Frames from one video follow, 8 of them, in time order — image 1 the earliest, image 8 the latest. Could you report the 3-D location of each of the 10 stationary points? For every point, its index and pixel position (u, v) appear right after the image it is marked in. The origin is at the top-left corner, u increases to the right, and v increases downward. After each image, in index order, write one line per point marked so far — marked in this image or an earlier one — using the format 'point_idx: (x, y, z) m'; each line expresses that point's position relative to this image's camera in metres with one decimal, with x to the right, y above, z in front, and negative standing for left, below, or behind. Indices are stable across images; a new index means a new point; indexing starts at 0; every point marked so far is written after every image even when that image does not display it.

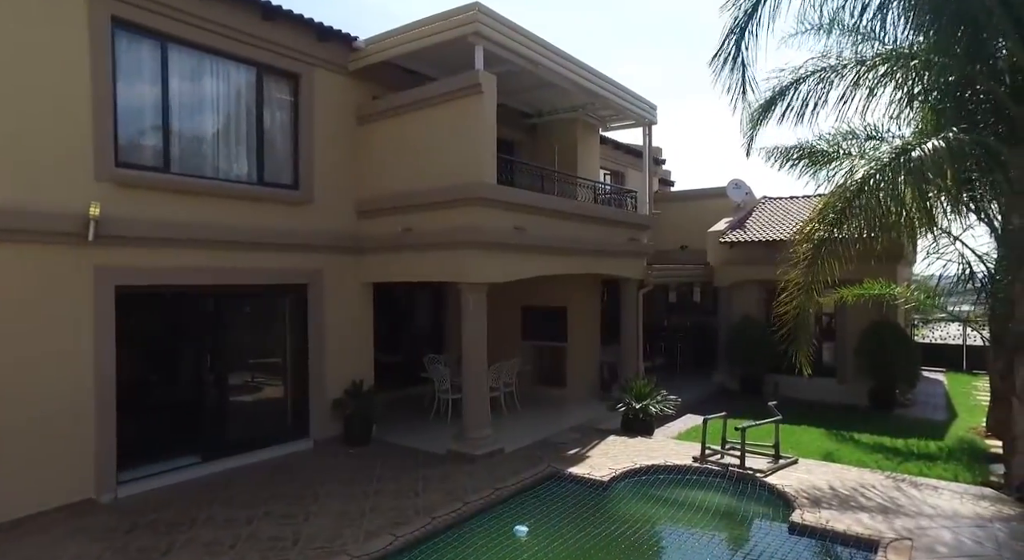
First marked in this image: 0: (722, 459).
0: (+3.3, -2.9, +10.4) m
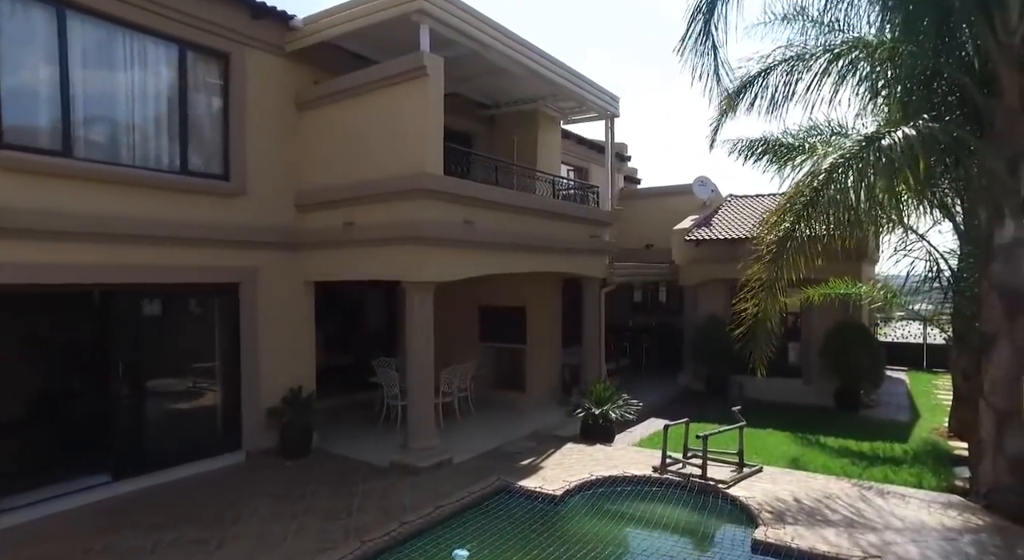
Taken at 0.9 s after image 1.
0: (+2.6, -2.9, +9.8) m
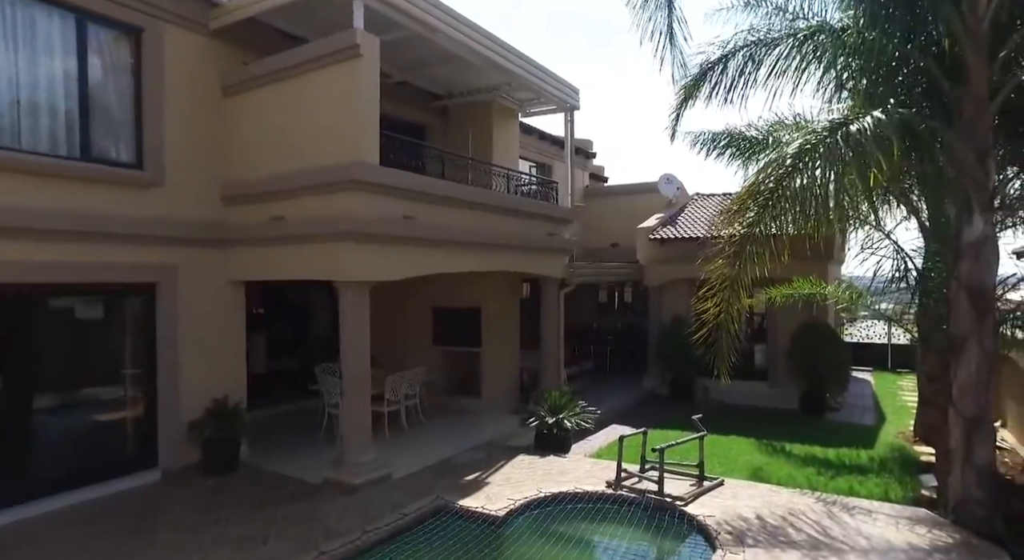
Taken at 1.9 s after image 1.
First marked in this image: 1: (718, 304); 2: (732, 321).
0: (+1.8, -2.9, +9.1) m
1: (+2.8, -0.3, +8.7) m
2: (+3.0, -0.6, +8.9) m
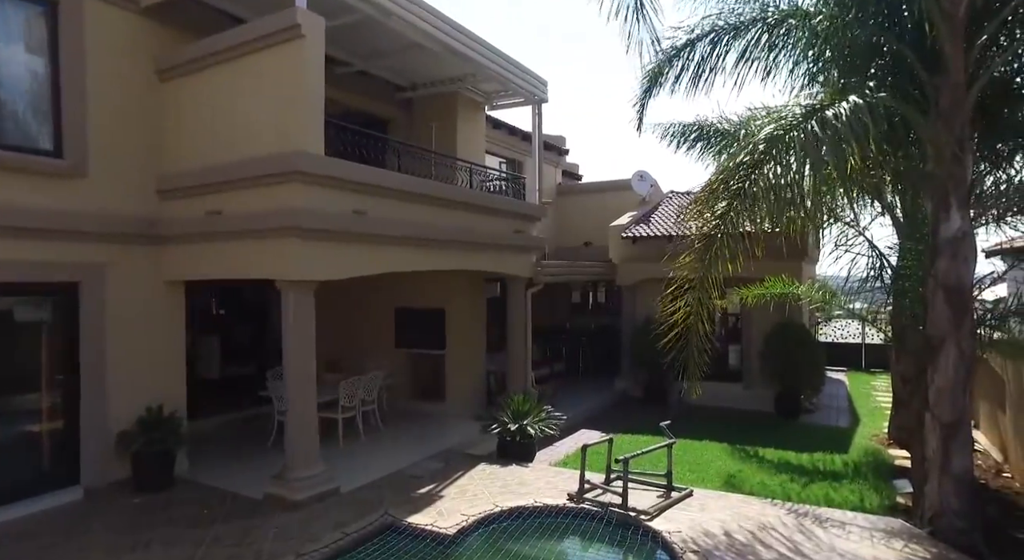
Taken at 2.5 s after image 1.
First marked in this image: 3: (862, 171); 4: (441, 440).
0: (+1.2, -2.8, +8.6) m
1: (+2.2, -0.3, +8.2) m
2: (+2.4, -0.5, +8.3) m
3: (+4.3, +1.3, +8.0) m
4: (-1.3, -3.0, +11.9) m
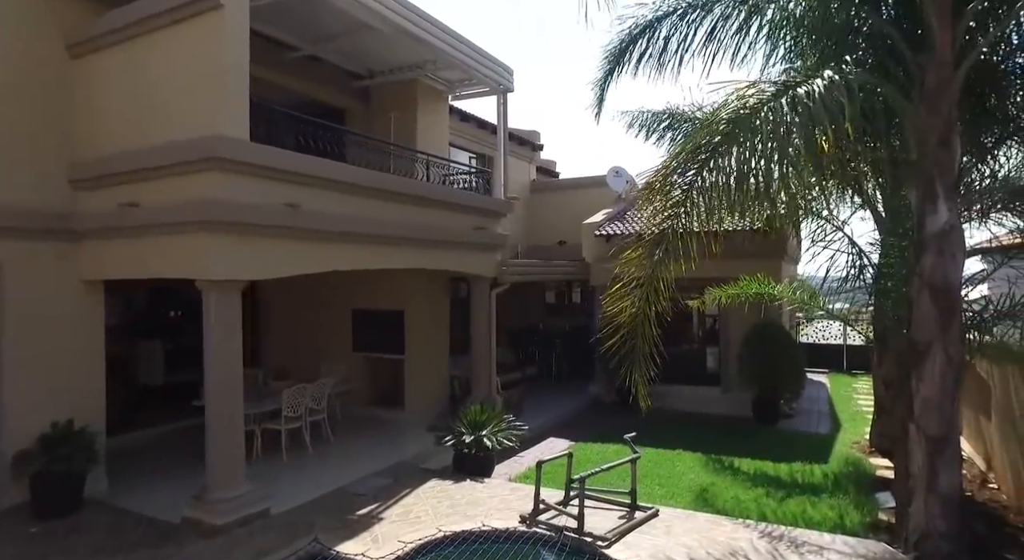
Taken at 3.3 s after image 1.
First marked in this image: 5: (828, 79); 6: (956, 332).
0: (+0.5, -2.8, +7.8) m
1: (+1.6, -0.3, +7.5) m
2: (+1.8, -0.5, +7.6) m
3: (+3.7, +1.3, +7.3) m
4: (-2.0, -3.0, +11.1) m
5: (+3.1, +1.9, +6.5) m
6: (+4.5, -0.5, +6.6) m
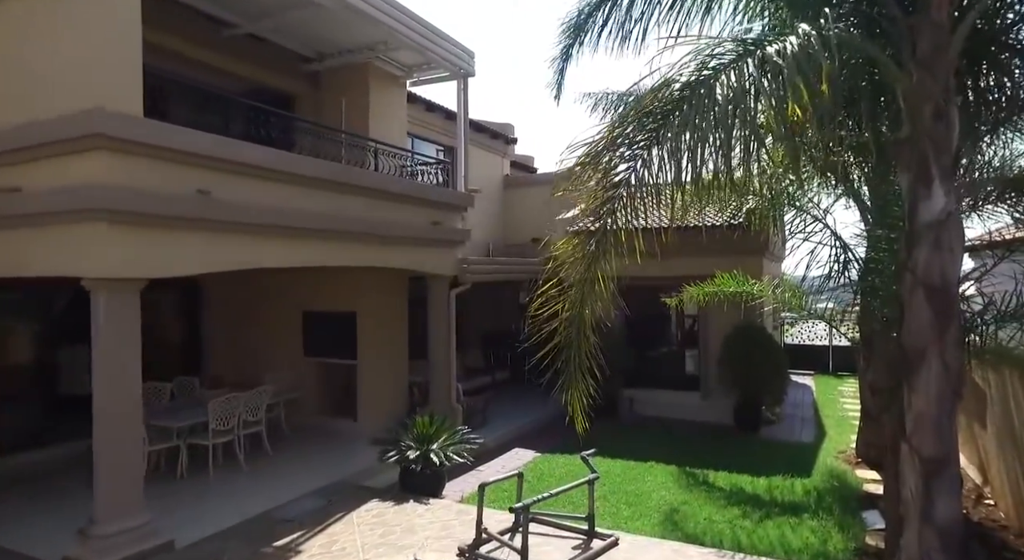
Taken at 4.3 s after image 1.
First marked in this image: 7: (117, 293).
0: (-0.1, -2.8, +6.8) m
1: (+0.9, -0.3, +6.5) m
2: (+1.1, -0.5, +6.6) m
3: (+3.0, +1.4, +6.4) m
4: (-2.7, -2.9, +10.1) m
5: (+2.5, +1.9, +5.6) m
6: (+3.8, -0.5, +5.7) m
7: (-4.1, -0.1, +6.8) m
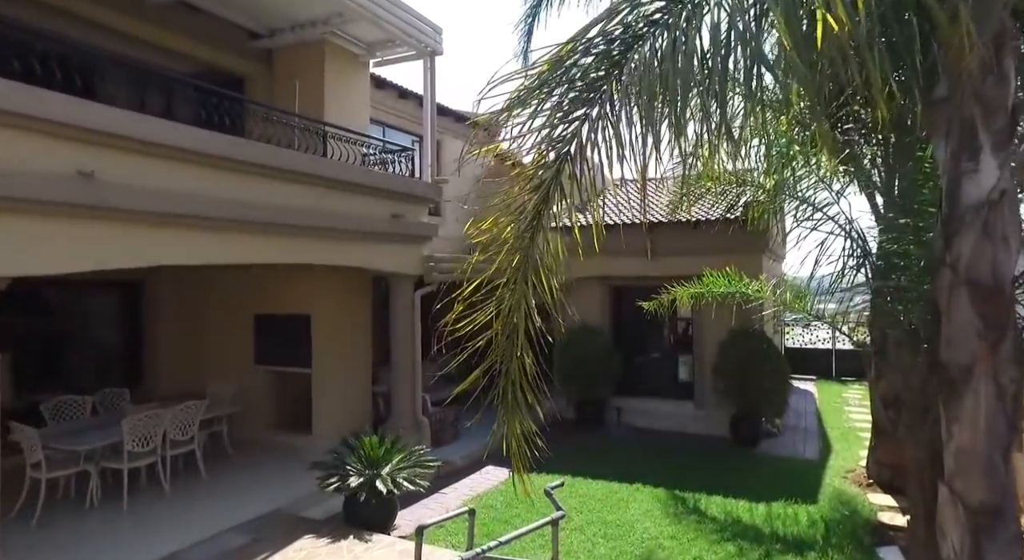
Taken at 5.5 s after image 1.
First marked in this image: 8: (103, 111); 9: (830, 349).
0: (-0.6, -2.8, +5.5) m
1: (+0.4, -0.2, +5.2) m
2: (+0.6, -0.5, +5.3) m
3: (+2.5, +1.4, +5.1) m
4: (-3.2, -2.9, +8.8) m
5: (+2.0, +2.0, +4.3) m
6: (+3.3, -0.5, +4.4) m
7: (-4.6, -0.1, +5.6) m
8: (-3.9, +1.7, +6.6) m
9: (+9.8, -2.1, +20.0) m
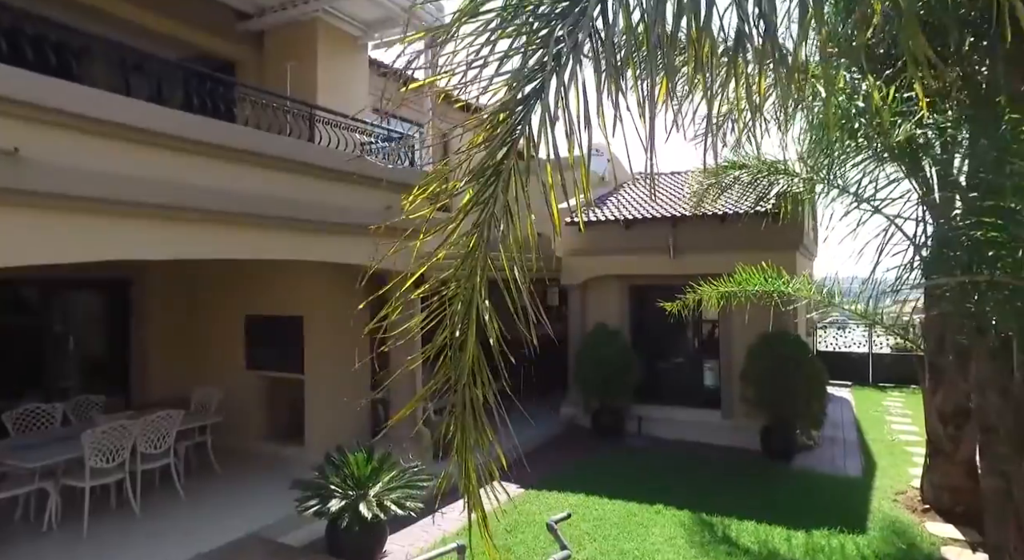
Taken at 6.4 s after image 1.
0: (-0.7, -2.8, +4.6) m
1: (+0.4, -0.2, +4.2) m
2: (+0.6, -0.4, +4.3) m
3: (+2.4, +1.4, +4.0) m
4: (-3.2, -2.9, +7.9) m
5: (+1.9, +2.0, +3.3) m
6: (+3.3, -0.4, +3.3) m
7: (-4.7, -0.1, +4.7) m
8: (-3.9, +1.7, +5.7) m
9: (+10.2, -2.1, +18.7) m
